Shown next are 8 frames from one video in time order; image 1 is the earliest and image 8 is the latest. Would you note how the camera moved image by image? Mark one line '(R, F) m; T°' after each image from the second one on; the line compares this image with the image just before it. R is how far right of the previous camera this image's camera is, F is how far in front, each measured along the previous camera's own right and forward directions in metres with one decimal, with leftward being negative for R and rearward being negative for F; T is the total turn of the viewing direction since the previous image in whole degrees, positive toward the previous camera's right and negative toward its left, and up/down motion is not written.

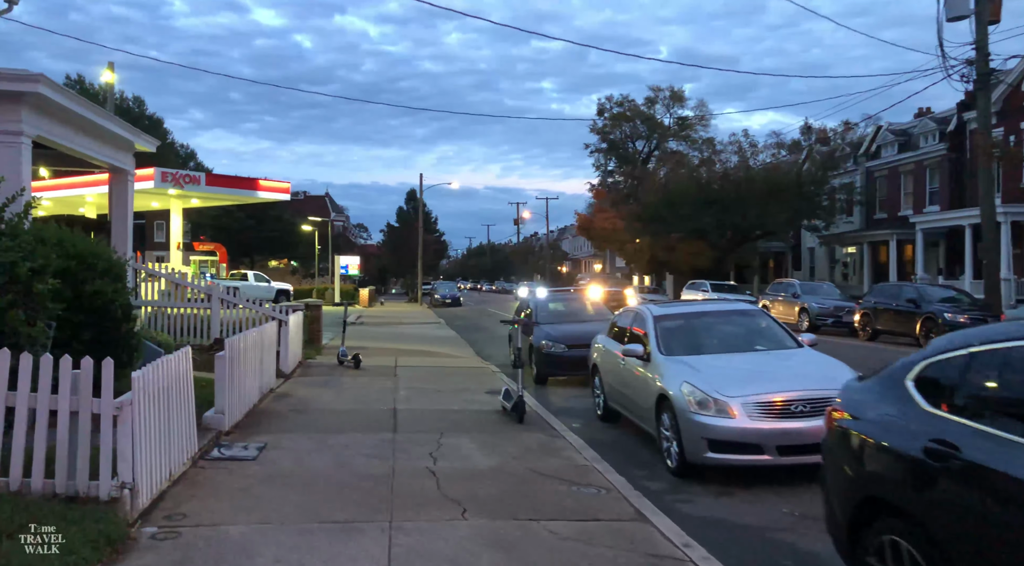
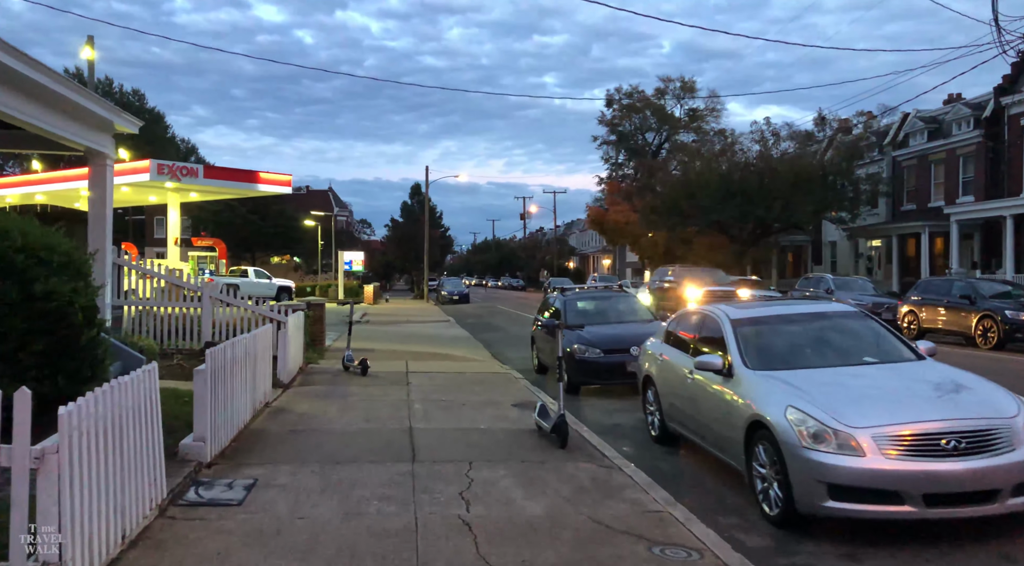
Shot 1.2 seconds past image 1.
(-0.4, +1.5) m; 0°
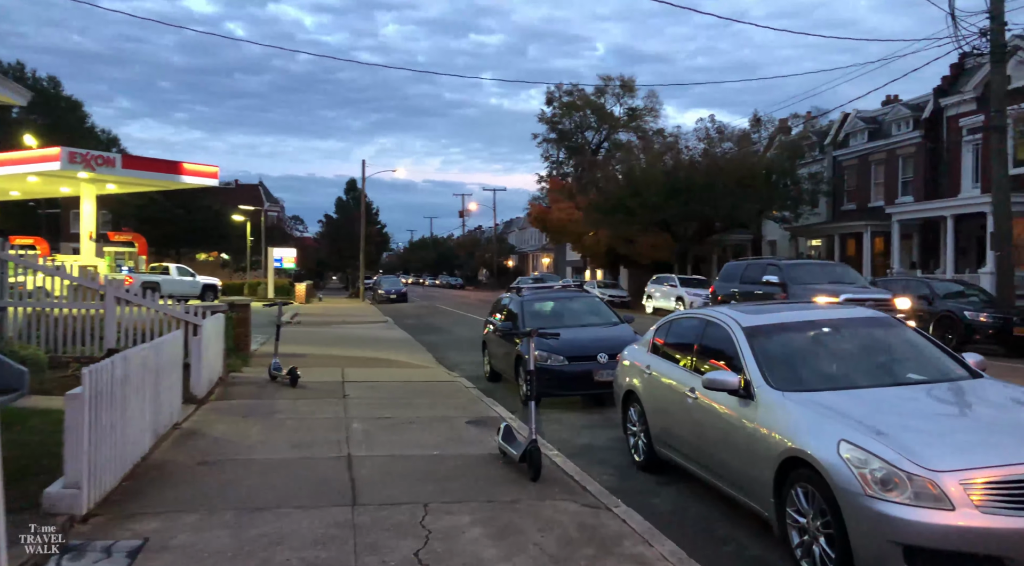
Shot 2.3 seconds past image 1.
(-0.2, +1.3) m; +5°
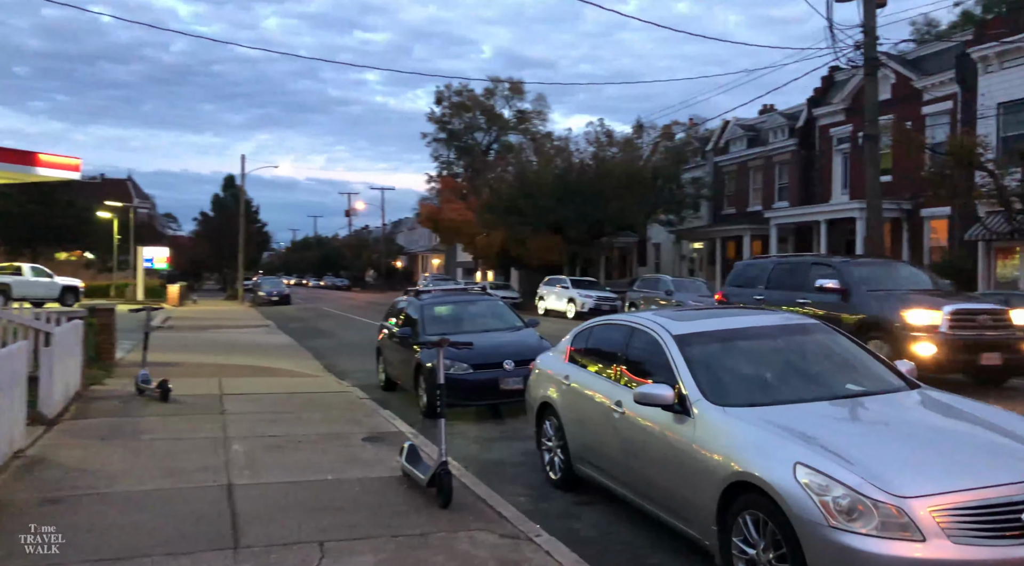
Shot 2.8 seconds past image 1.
(-0.1, +0.6) m; +8°
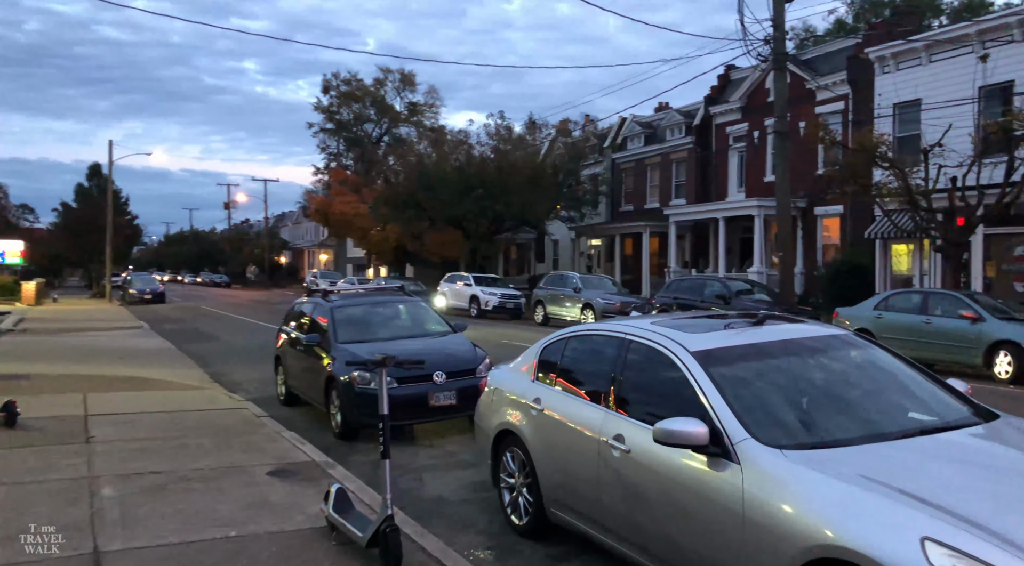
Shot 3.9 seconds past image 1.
(-0.5, +1.2) m; +8°
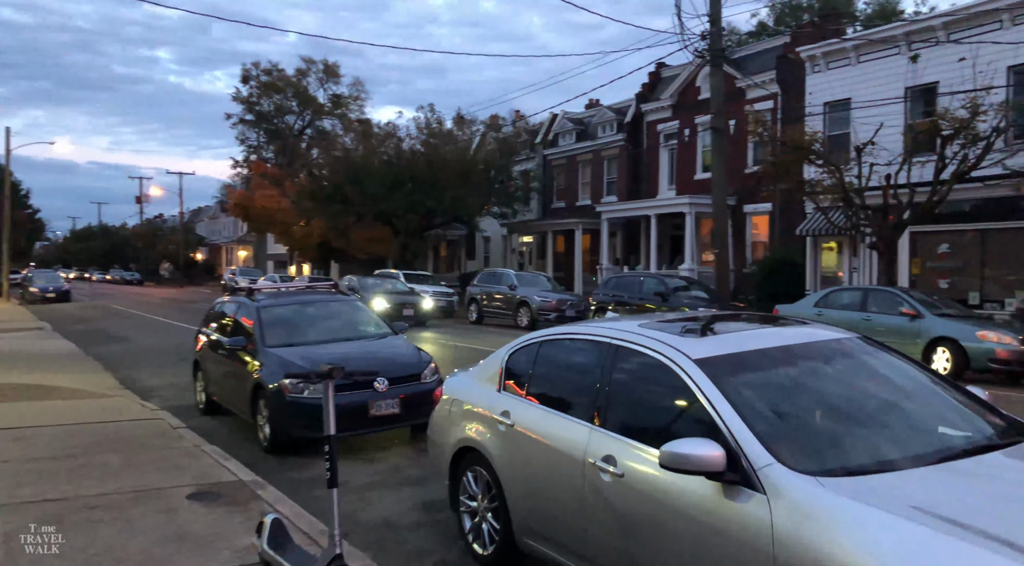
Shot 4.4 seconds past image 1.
(-0.2, +0.6) m; +5°
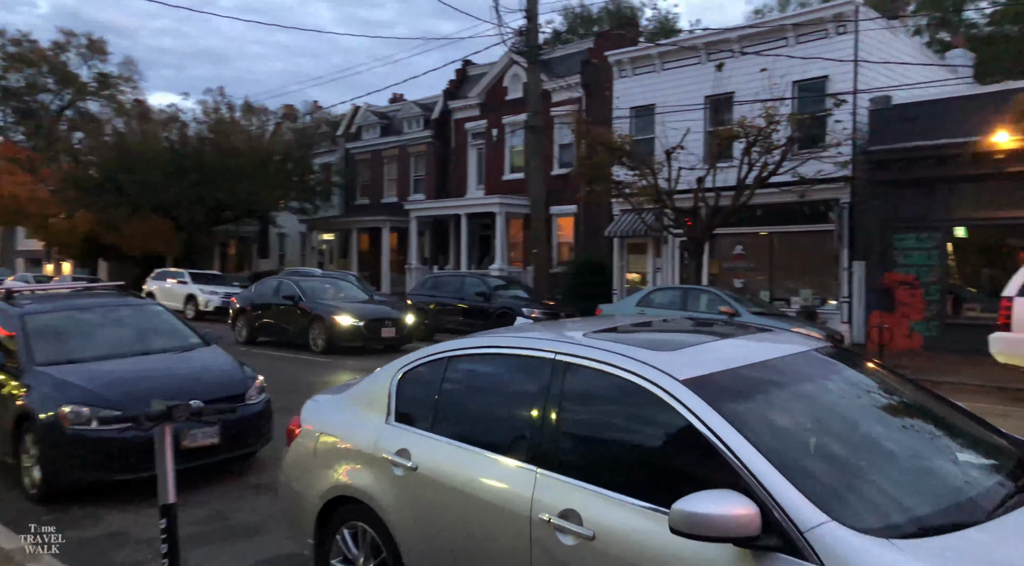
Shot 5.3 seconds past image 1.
(-0.5, +1.0) m; +15°
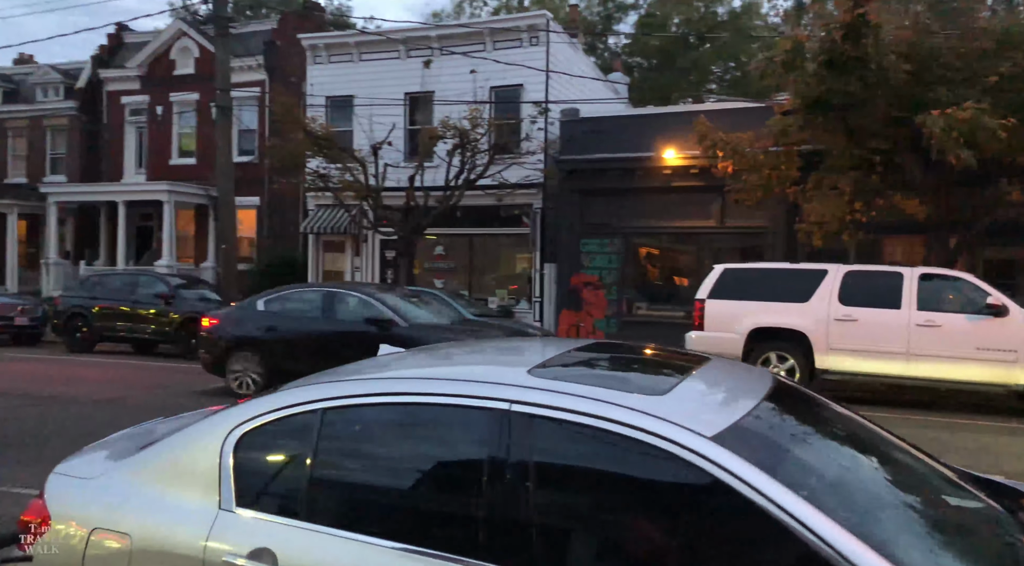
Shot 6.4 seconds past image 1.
(-0.8, +1.0) m; +24°
